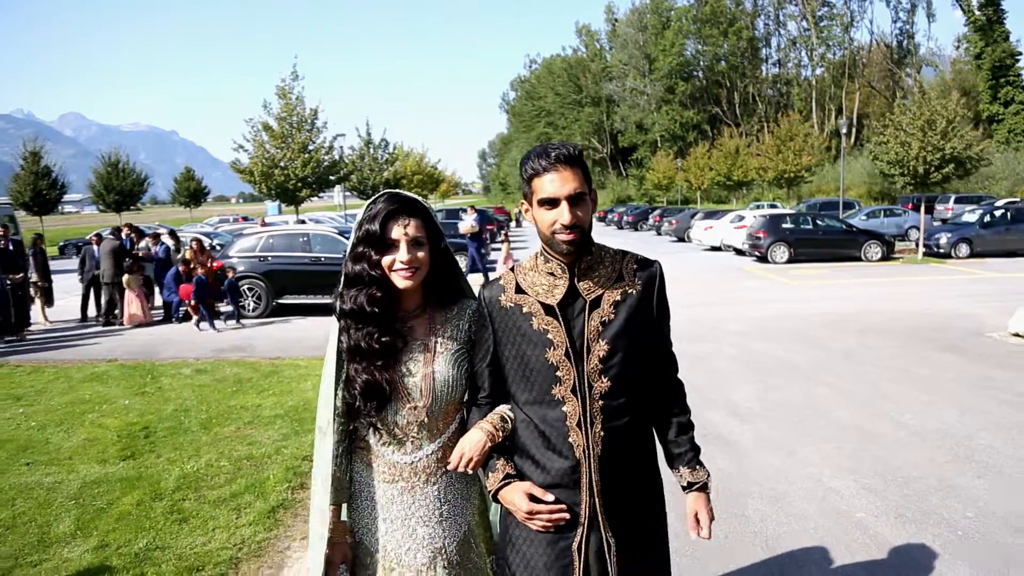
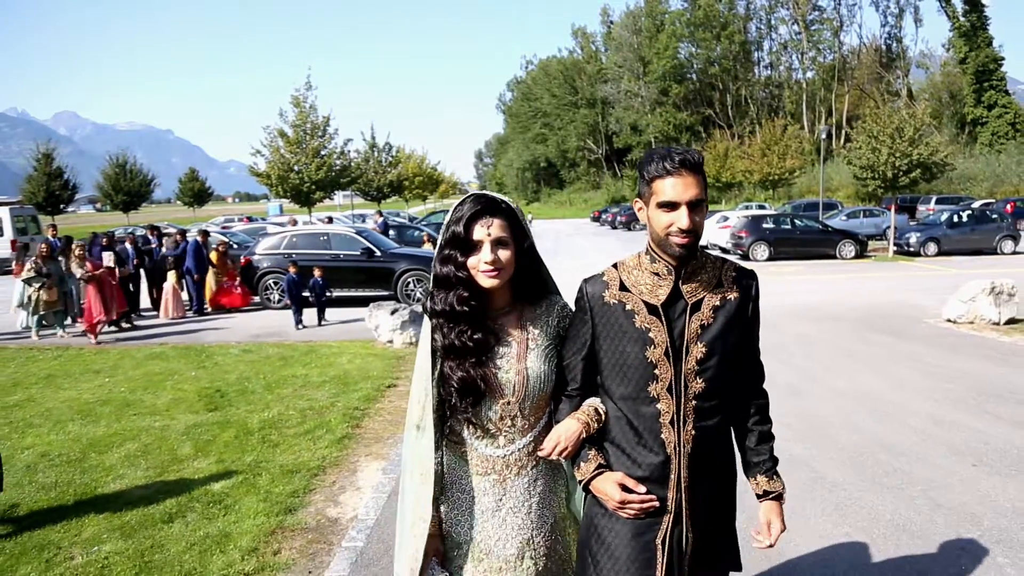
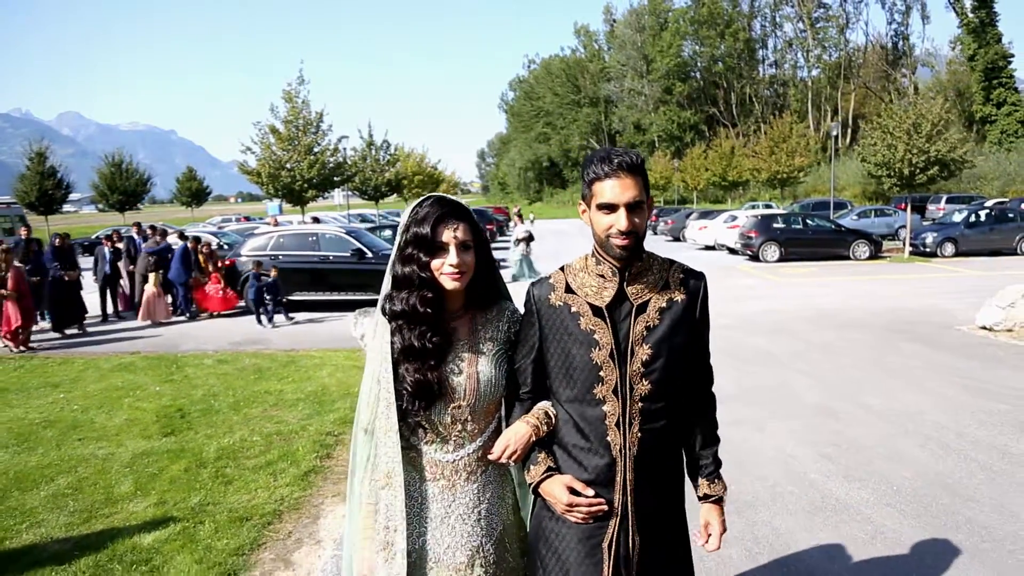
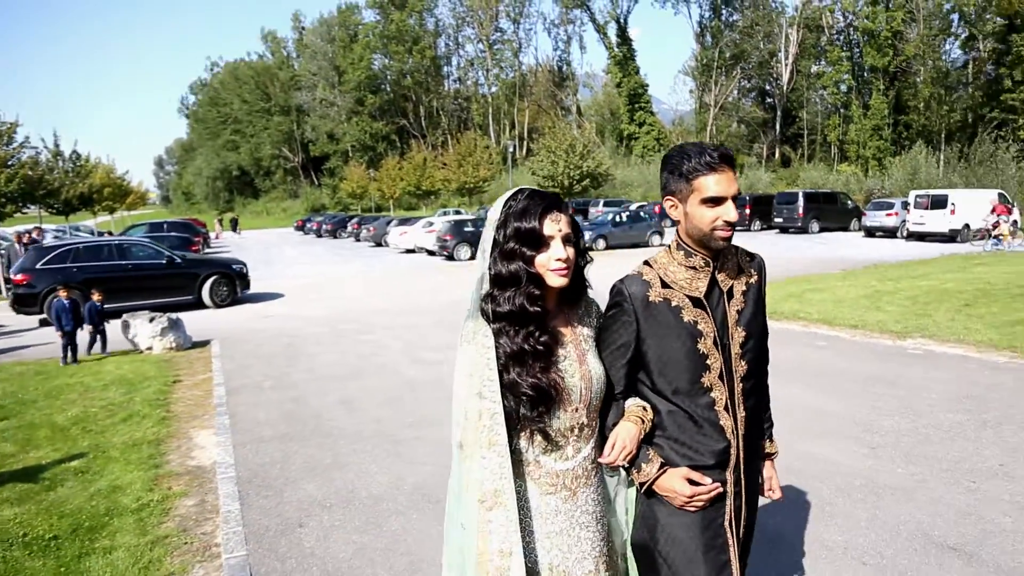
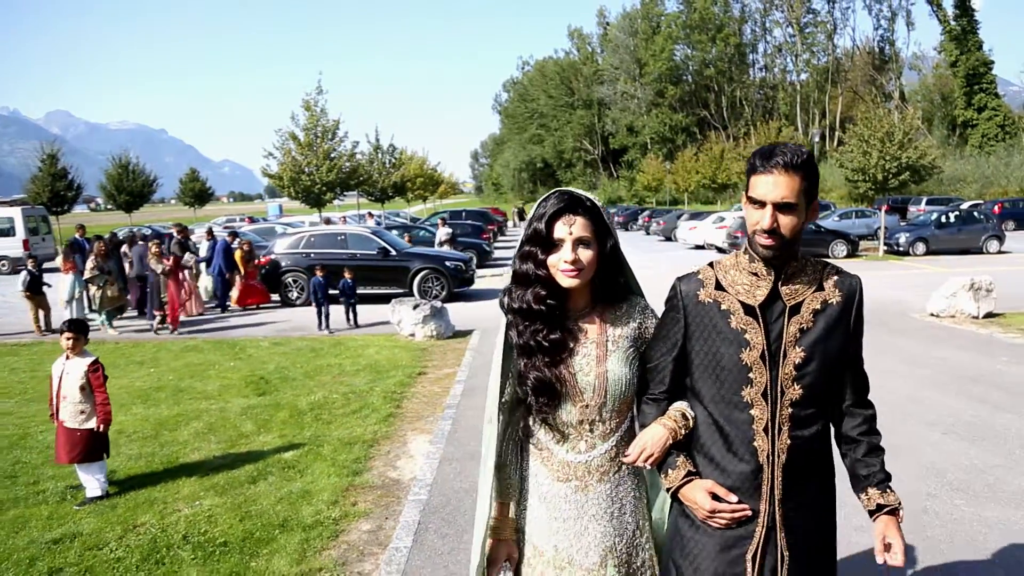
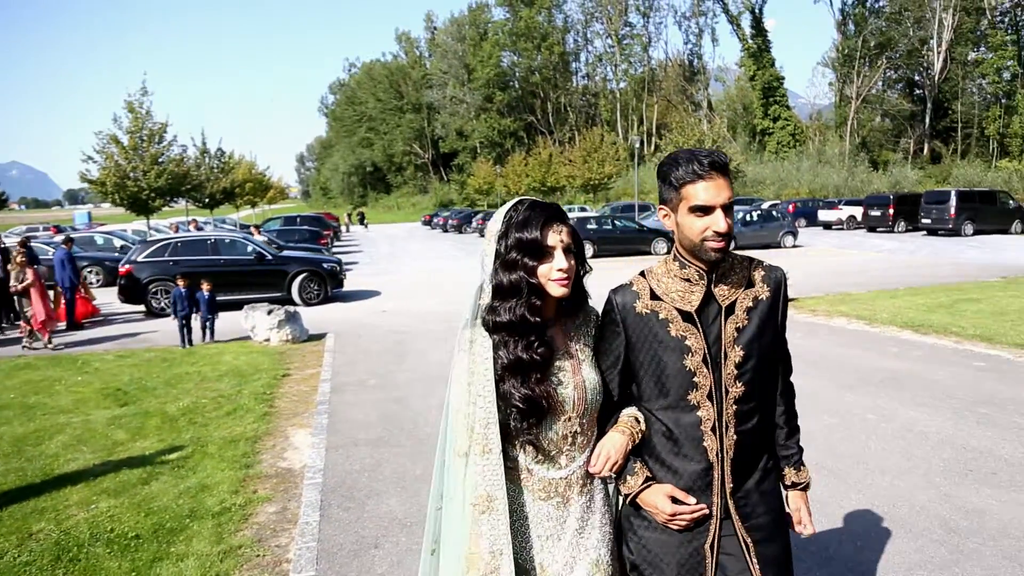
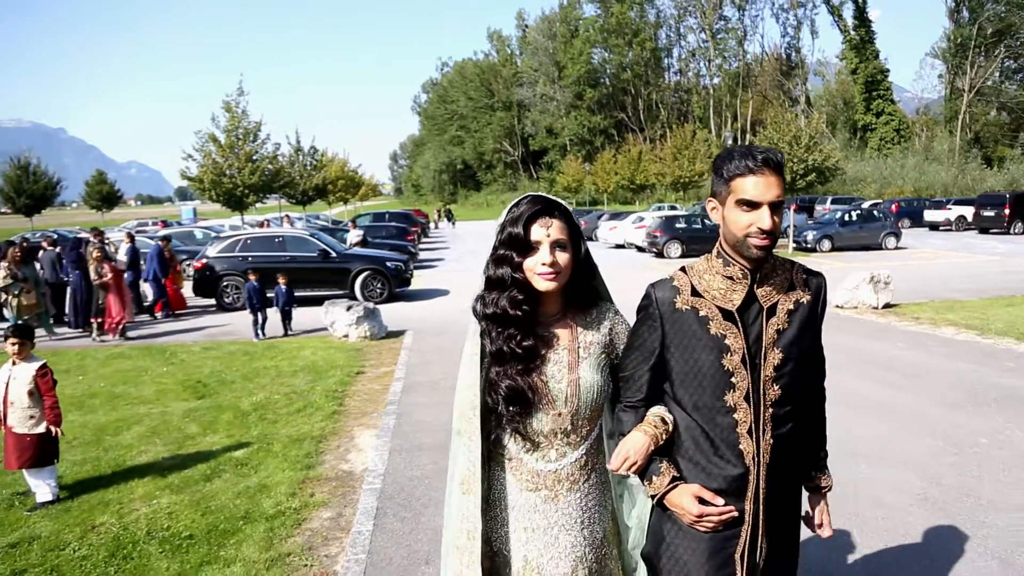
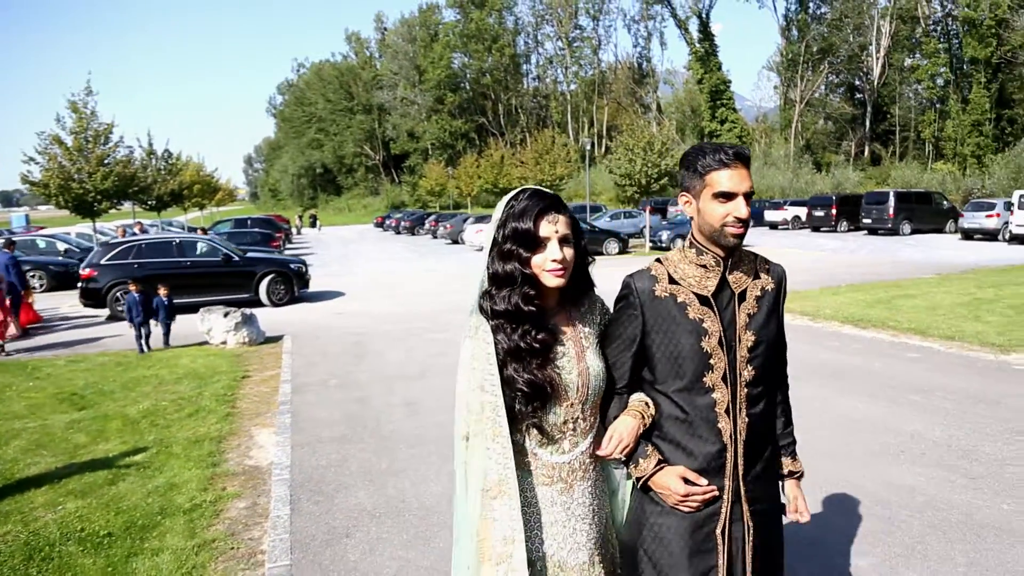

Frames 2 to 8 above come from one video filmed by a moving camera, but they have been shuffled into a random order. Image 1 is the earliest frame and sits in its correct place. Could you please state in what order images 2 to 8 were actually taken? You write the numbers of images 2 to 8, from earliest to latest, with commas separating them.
3, 2, 5, 7, 6, 8, 4
